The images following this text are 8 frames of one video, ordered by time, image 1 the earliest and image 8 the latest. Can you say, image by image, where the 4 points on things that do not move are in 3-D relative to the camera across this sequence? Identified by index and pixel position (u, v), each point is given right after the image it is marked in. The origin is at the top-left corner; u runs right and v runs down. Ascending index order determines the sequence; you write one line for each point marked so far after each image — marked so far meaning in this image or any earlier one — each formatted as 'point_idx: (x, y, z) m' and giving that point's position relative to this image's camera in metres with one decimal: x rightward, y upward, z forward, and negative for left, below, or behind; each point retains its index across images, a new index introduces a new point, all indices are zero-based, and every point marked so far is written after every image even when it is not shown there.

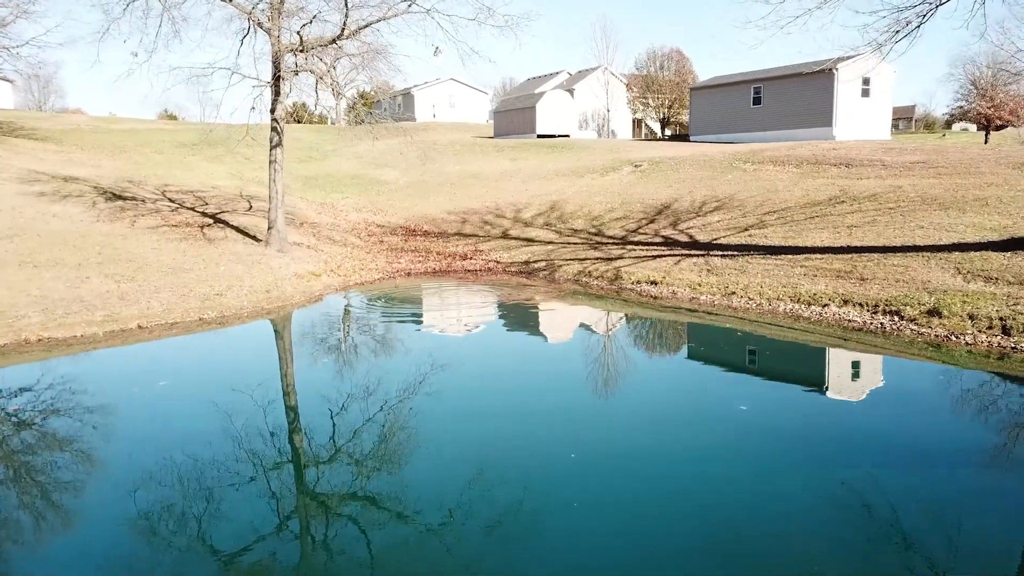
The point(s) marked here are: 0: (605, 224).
0: (+2.0, +1.4, +17.5) m
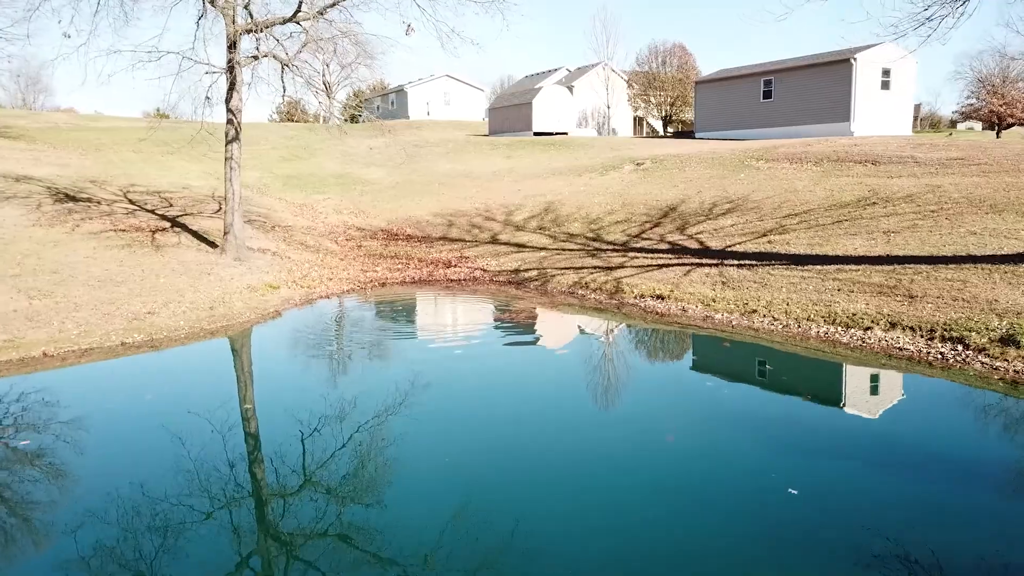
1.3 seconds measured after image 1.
0: (+1.8, +1.2, +15.8) m
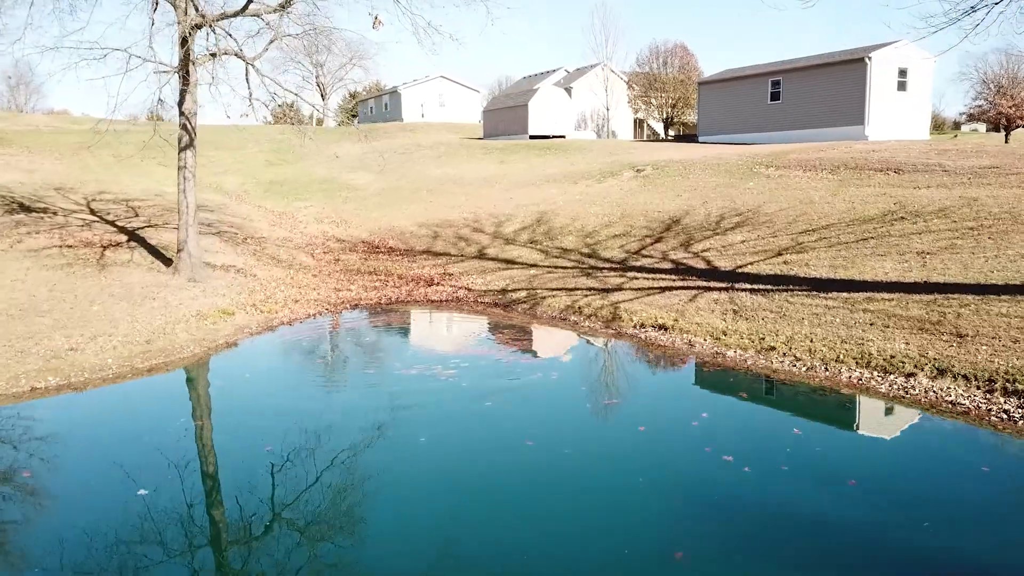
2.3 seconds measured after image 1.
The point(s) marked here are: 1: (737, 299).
0: (+1.6, +0.8, +14.4) m
1: (+2.8, -0.2, +10.1) m
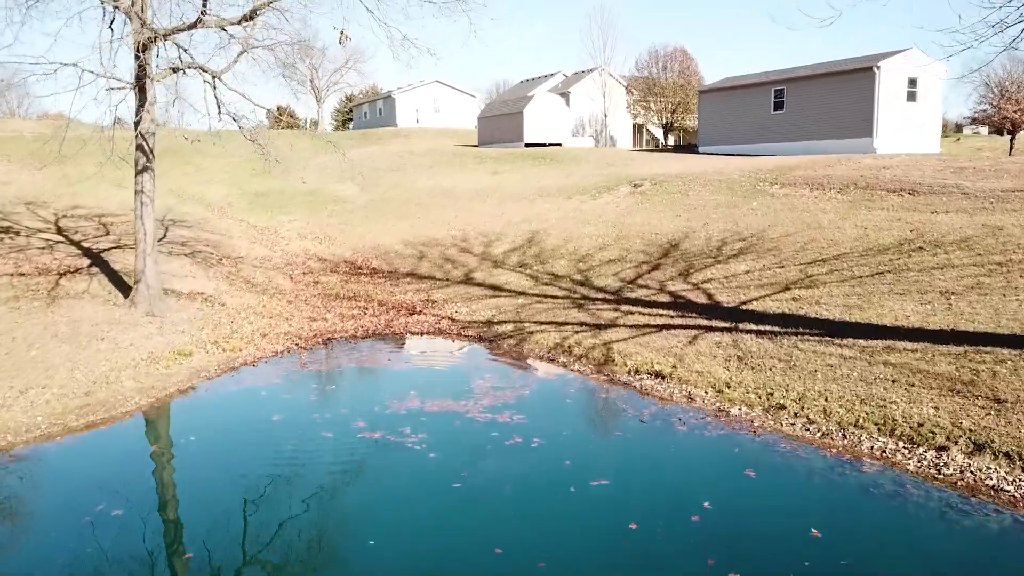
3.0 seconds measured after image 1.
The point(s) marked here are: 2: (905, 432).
0: (+1.3, +0.3, +13.4) m
1: (+2.6, -0.6, +9.1) m
2: (+3.2, -1.2, +6.7) m
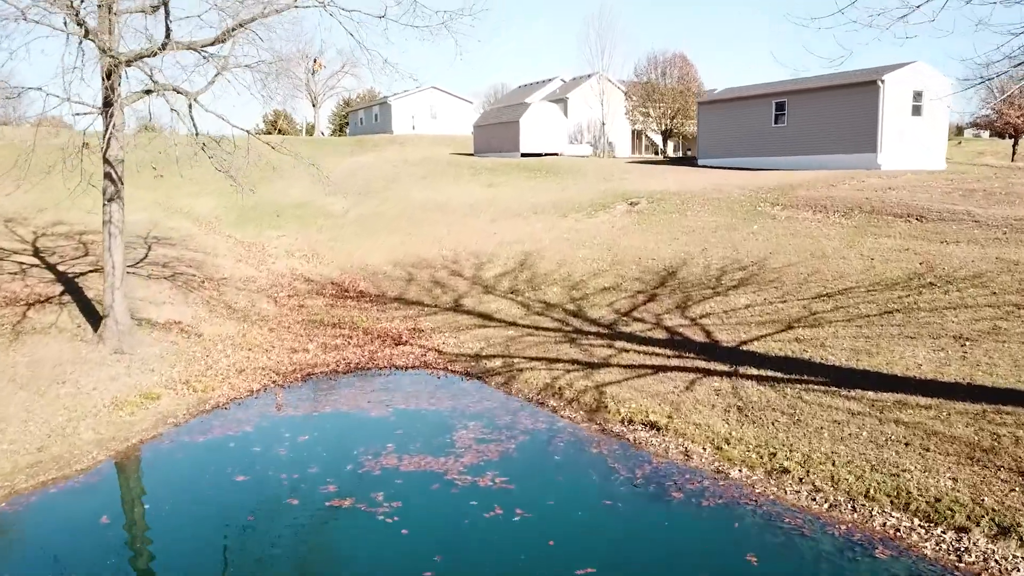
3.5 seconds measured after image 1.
0: (+1.2, -0.1, +12.9) m
1: (+2.4, -1.1, +8.5) m
2: (+3.1, -1.6, +6.1) m
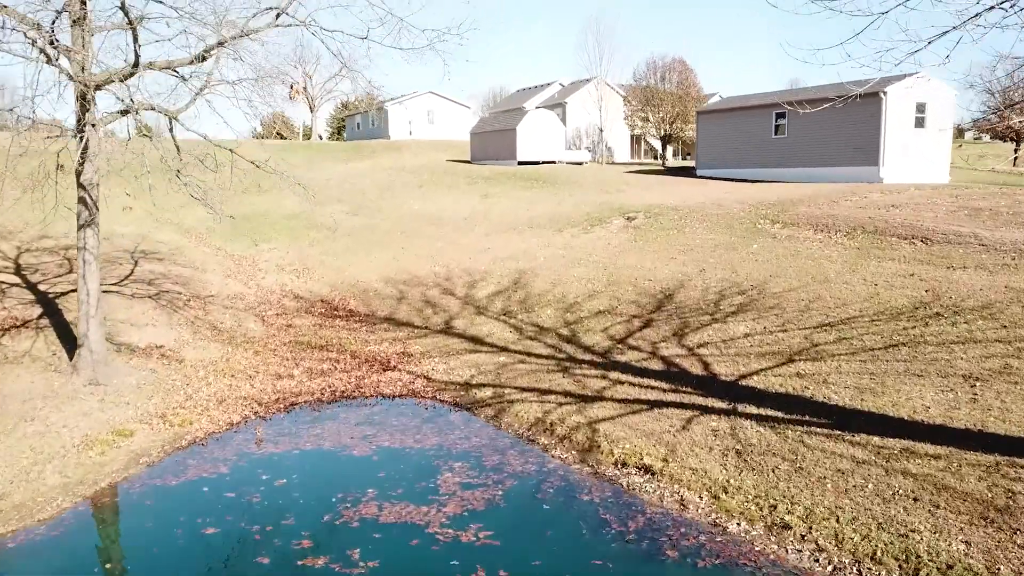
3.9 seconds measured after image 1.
0: (+1.1, -0.5, +12.5) m
1: (+2.3, -1.5, +8.1) m
2: (+3.0, -2.0, +5.7) m
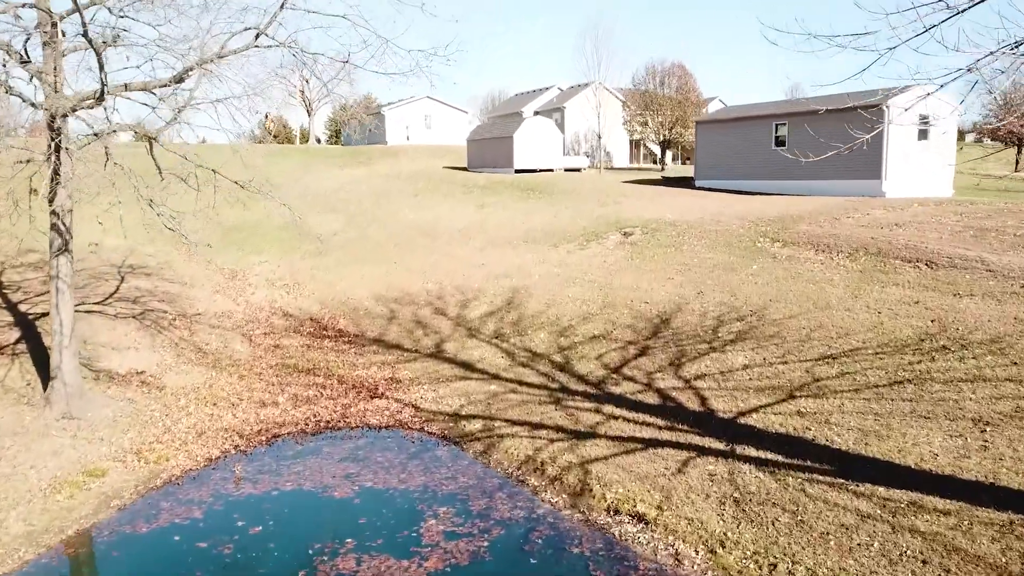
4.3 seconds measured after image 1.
0: (+0.9, -0.9, +12.1) m
1: (+2.2, -1.8, +7.8) m
2: (+2.8, -2.4, +5.3) m
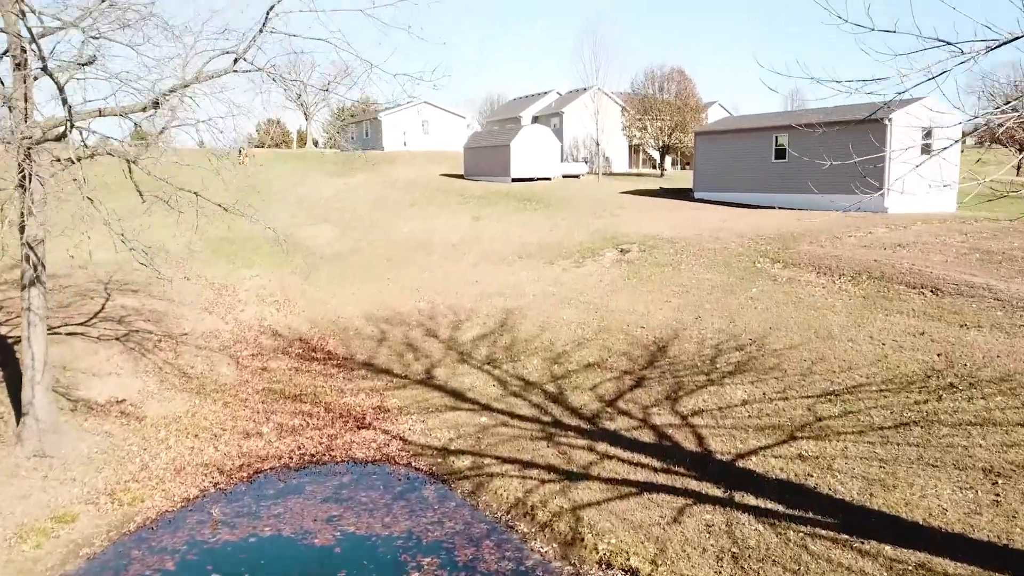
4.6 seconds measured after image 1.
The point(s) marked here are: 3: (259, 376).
0: (+0.8, -1.3, +11.7) m
1: (+2.1, -2.2, +7.4) m
2: (+2.7, -2.8, +4.9) m
3: (-4.4, -1.5, +14.3) m
